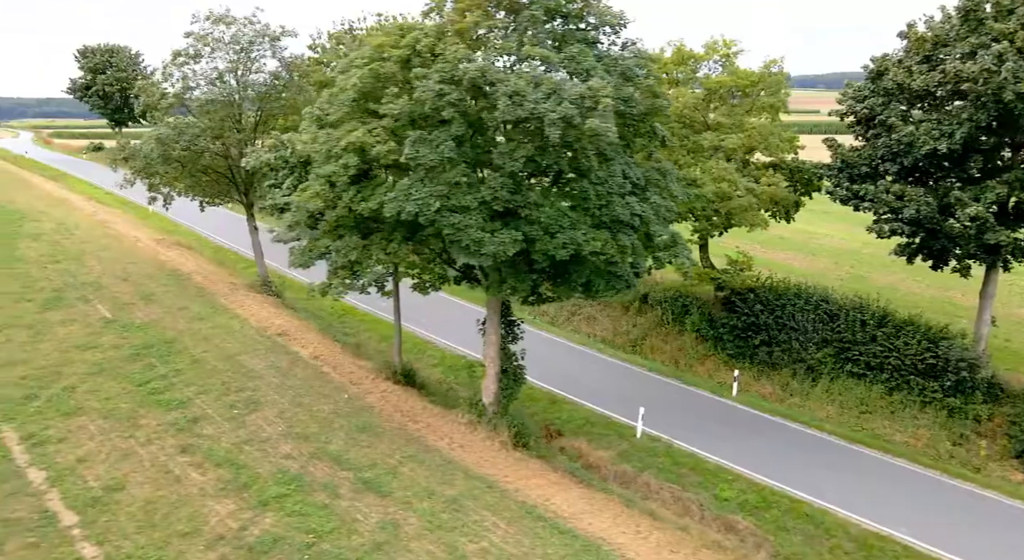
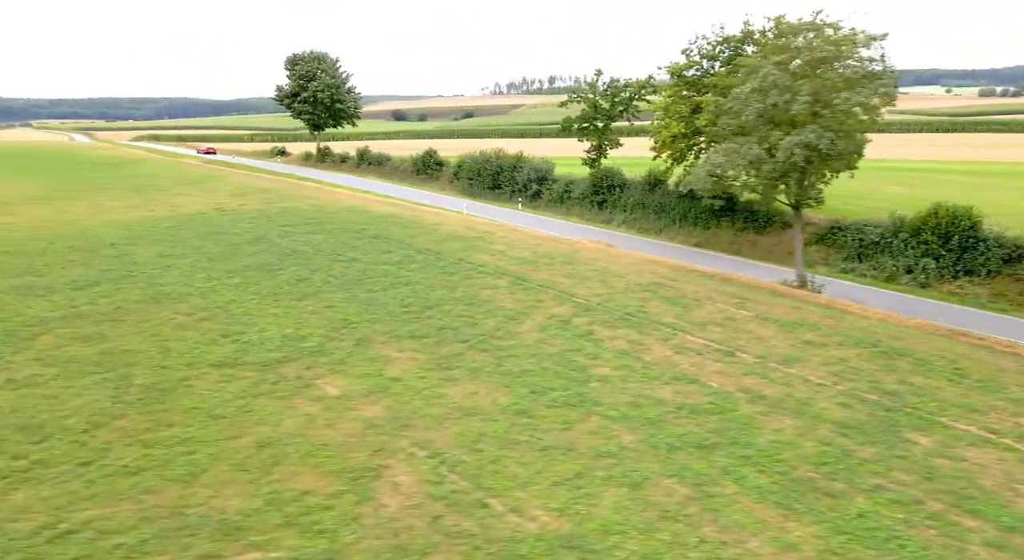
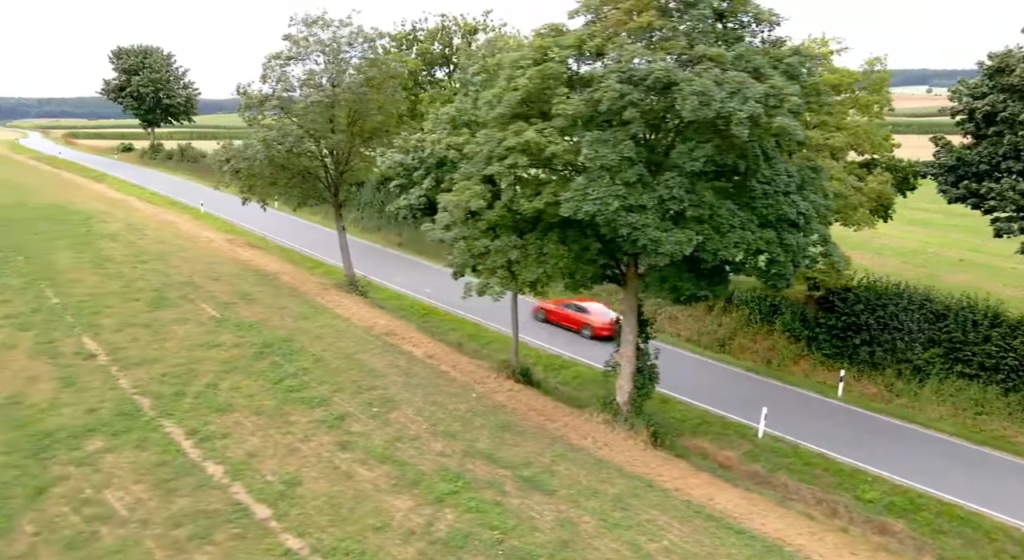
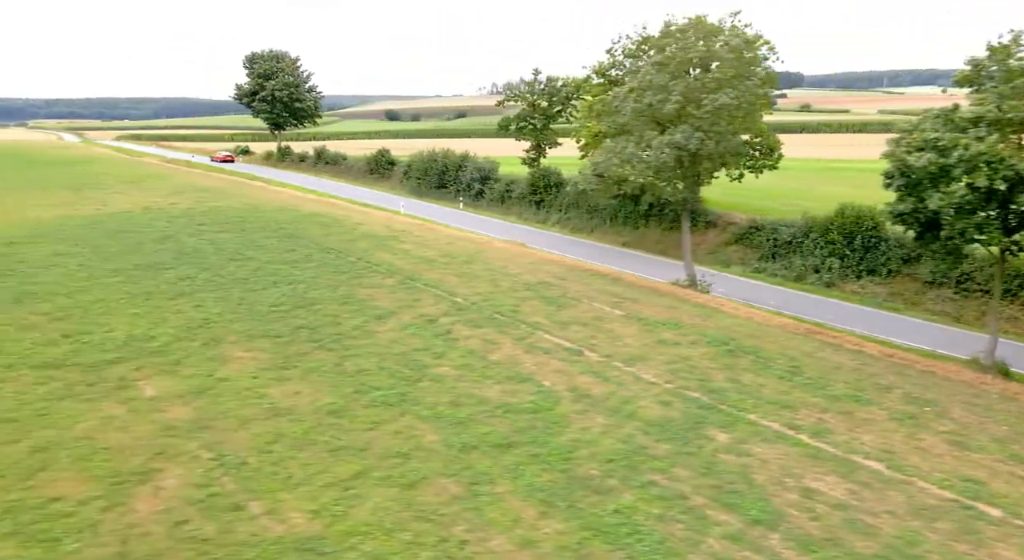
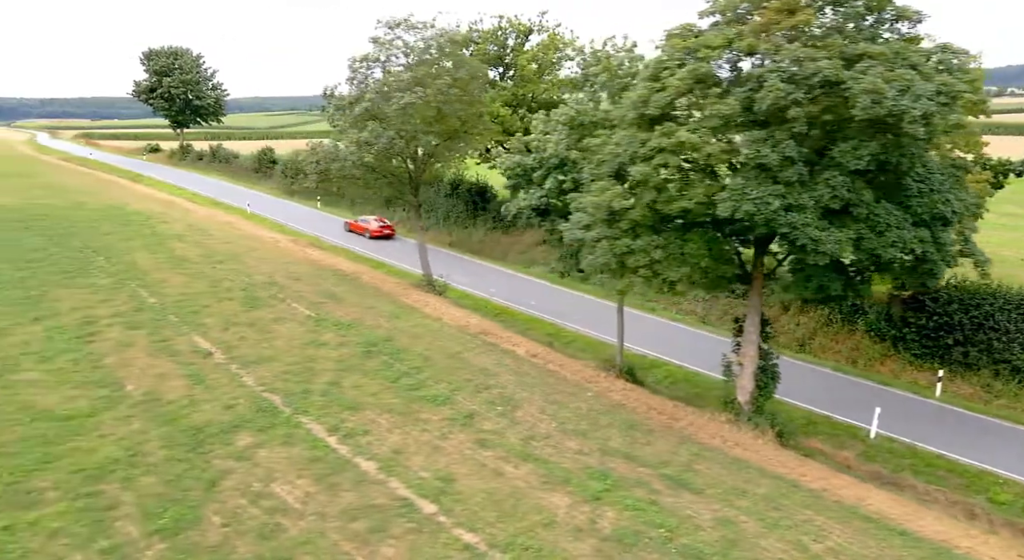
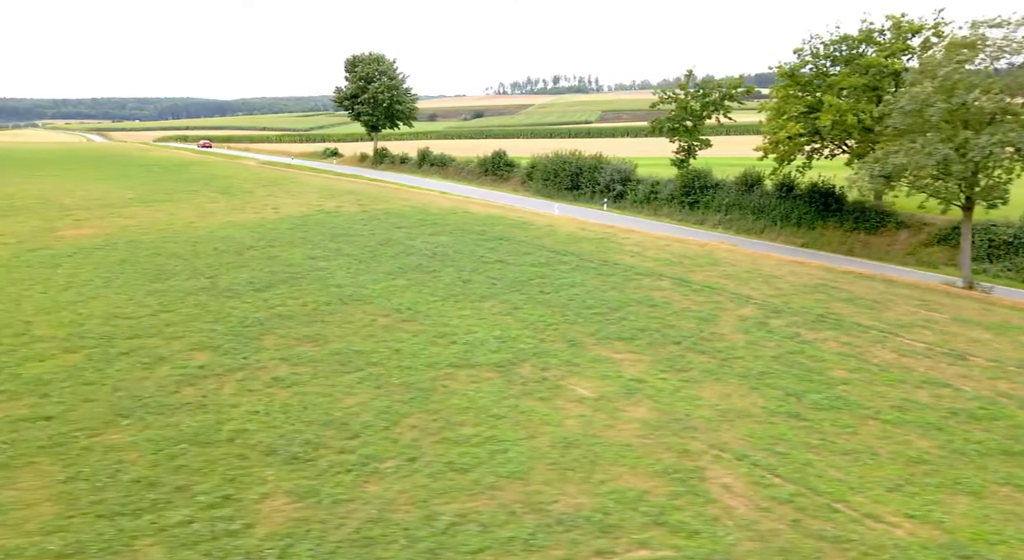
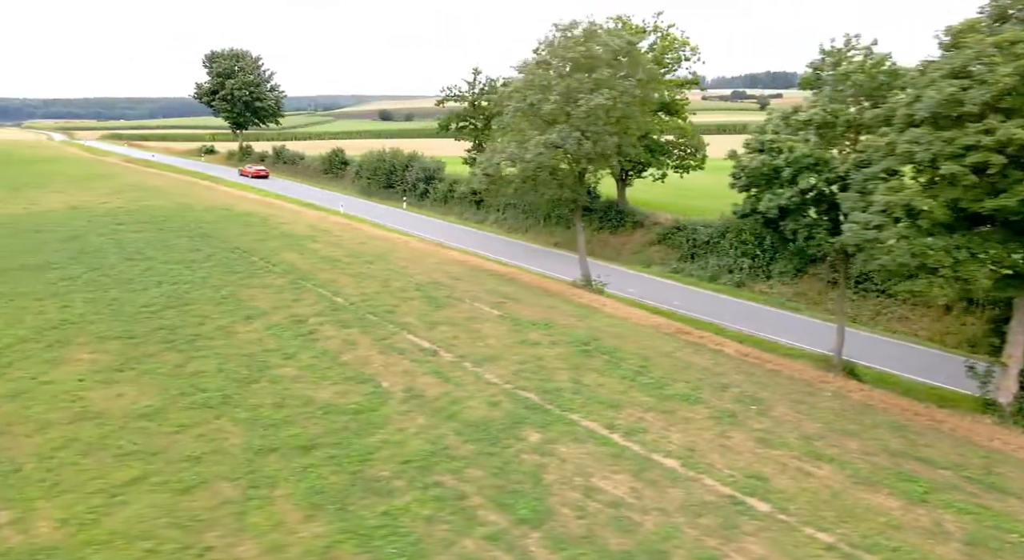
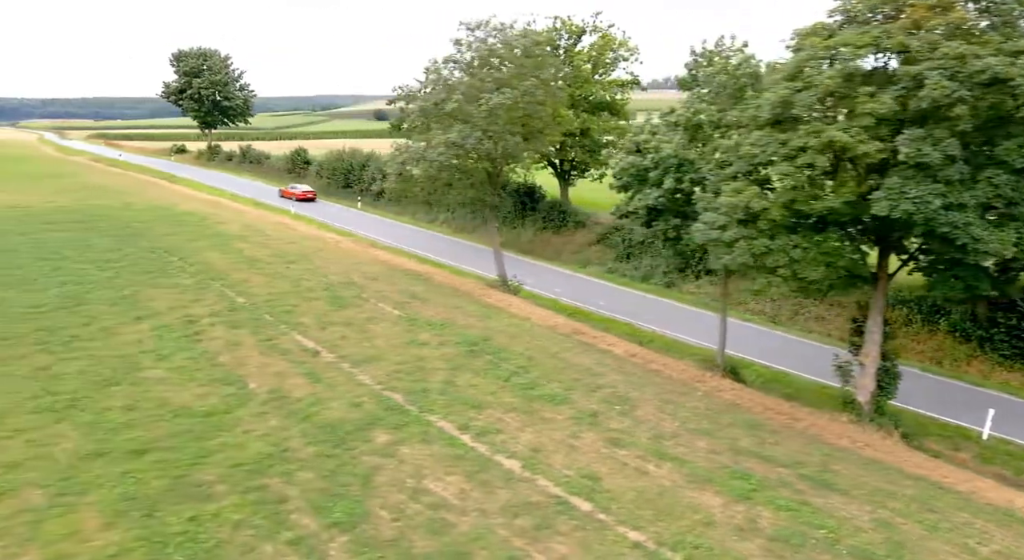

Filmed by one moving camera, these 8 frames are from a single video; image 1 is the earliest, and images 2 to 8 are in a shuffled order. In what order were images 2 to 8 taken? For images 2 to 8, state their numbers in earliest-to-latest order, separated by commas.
3, 5, 8, 7, 4, 2, 6
